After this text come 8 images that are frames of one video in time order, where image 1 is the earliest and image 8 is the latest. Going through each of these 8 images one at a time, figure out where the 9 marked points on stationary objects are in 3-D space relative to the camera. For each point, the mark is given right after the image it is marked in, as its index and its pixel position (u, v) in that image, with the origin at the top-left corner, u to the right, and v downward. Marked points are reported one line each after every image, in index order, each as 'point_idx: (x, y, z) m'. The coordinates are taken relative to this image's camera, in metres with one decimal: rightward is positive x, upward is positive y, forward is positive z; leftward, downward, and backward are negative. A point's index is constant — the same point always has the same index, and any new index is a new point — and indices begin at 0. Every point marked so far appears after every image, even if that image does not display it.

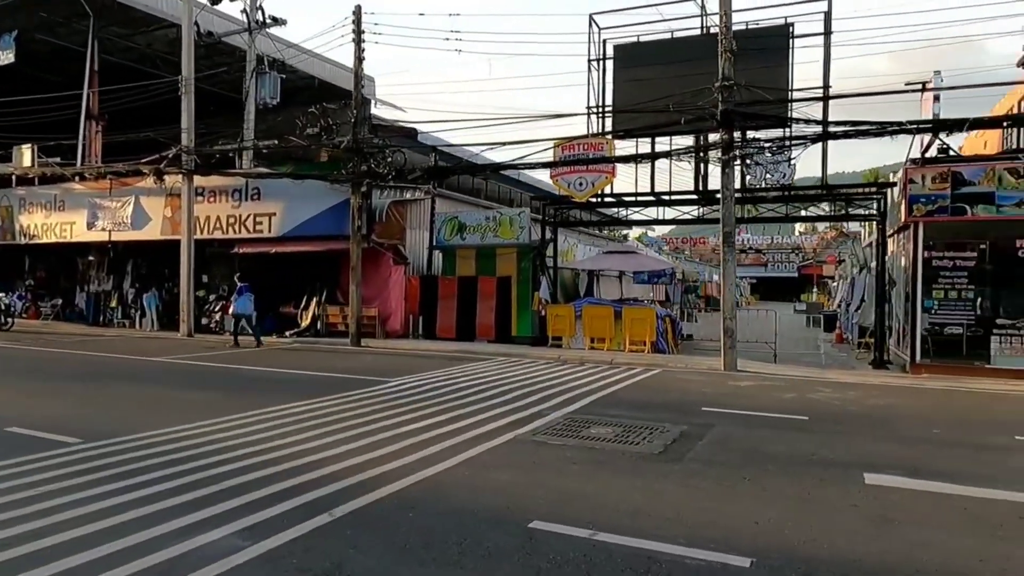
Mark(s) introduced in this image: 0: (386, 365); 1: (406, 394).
0: (-3.1, -1.9, +16.2) m
1: (-1.8, -1.8, +11.7) m
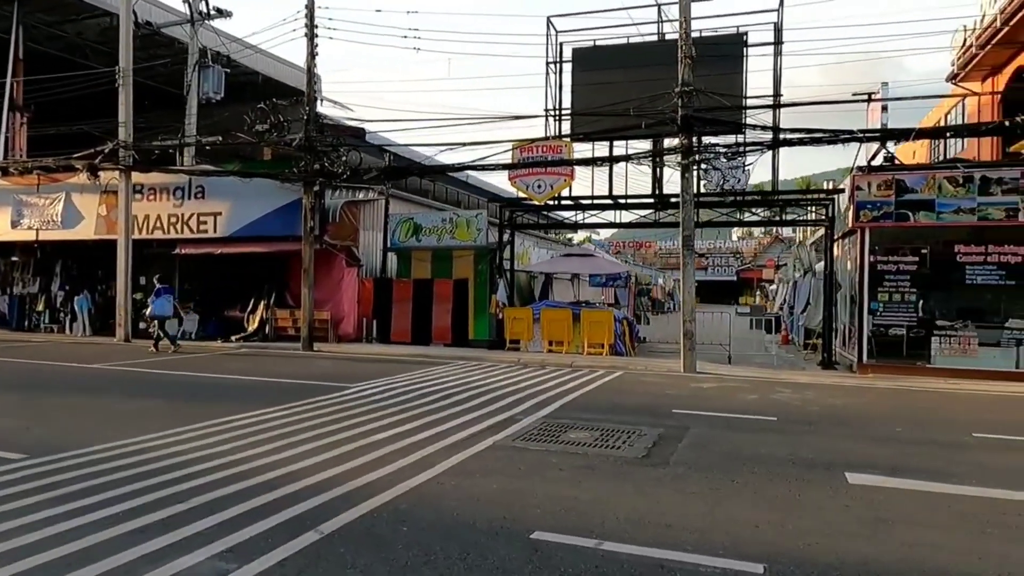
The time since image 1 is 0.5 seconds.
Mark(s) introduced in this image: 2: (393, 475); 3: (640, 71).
0: (-4.0, -1.9, +15.7) m
1: (-2.4, -1.9, +11.3) m
2: (-1.2, -1.8, +6.5) m
3: (+3.5, +6.0, +18.4) m
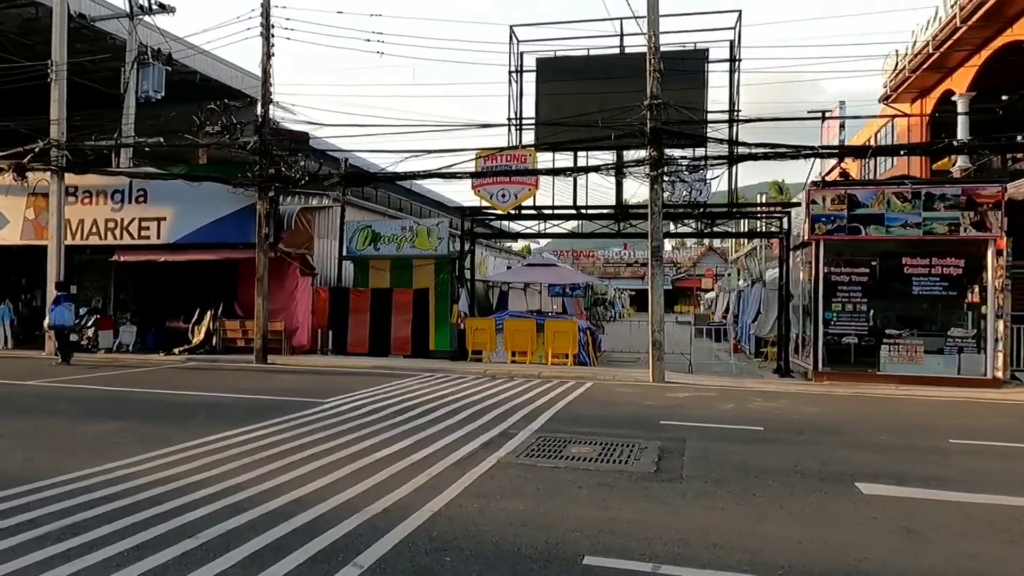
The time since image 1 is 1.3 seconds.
0: (-4.7, -2.2, +15.0) m
1: (-2.6, -2.0, +10.8) m
2: (-1.0, -2.0, +6.2) m
3: (+2.5, +5.8, +18.5) m
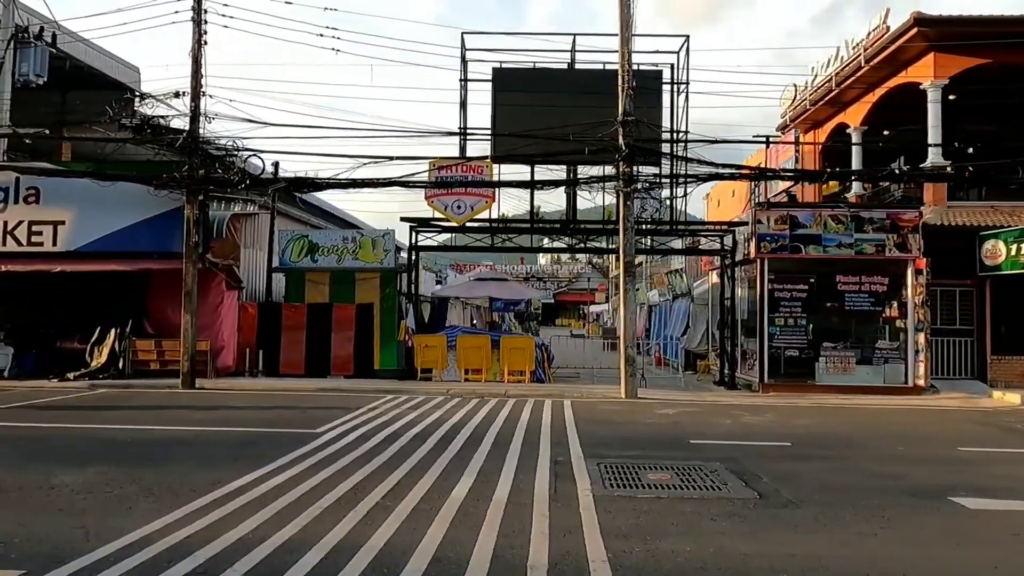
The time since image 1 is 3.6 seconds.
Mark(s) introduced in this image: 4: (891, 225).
0: (-5.0, -2.5, +13.4) m
1: (-2.2, -2.3, +9.7) m
2: (+0.3, -2.1, +5.5) m
3: (+1.4, +5.3, +18.4) m
4: (+10.5, +1.7, +18.4) m
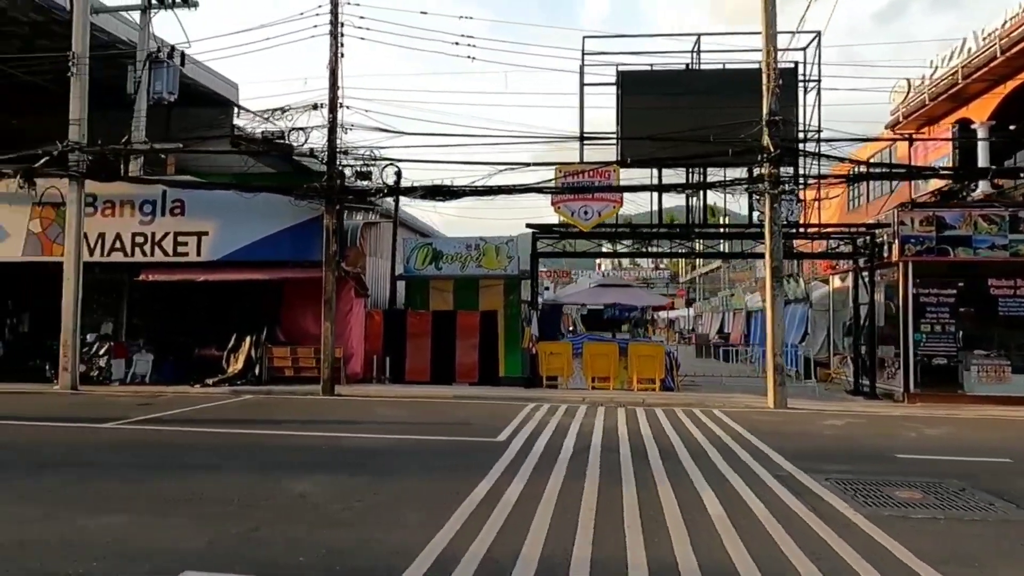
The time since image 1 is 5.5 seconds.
0: (-1.9, -2.6, +13.4) m
1: (+0.6, -2.4, +9.5) m
2: (+2.8, -2.2, +5.1) m
3: (+4.8, +5.2, +18.0) m
4: (+14.0, +1.6, +17.2) m
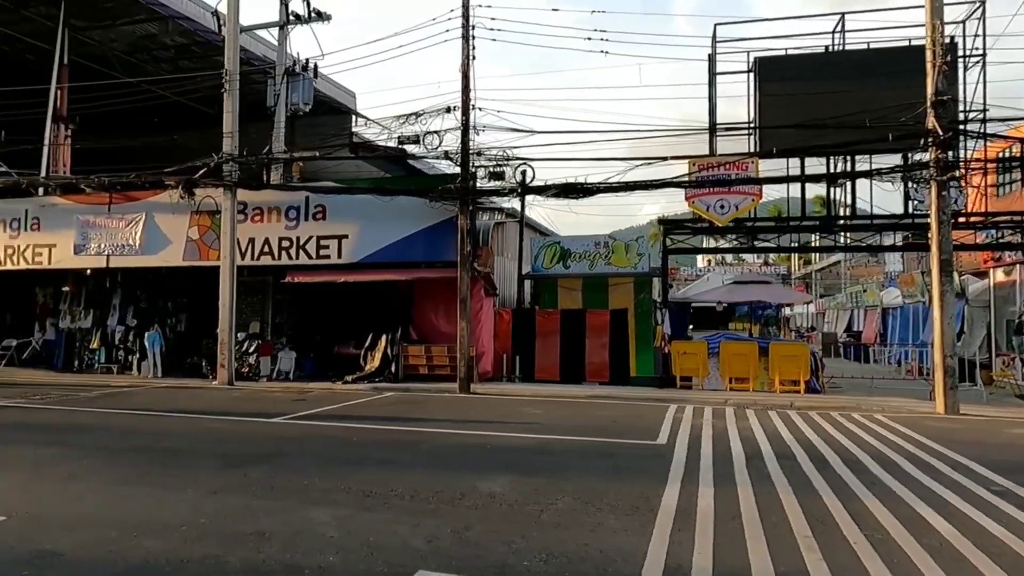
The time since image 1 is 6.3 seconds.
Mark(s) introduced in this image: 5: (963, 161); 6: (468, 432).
0: (+1.0, -2.6, +13.3) m
1: (+3.0, -2.4, +9.1) m
2: (+4.5, -2.1, +4.4) m
3: (+8.2, +5.3, +16.9) m
4: (+17.2, +1.8, +14.8) m
5: (+9.3, +2.6, +13.7) m
6: (-0.7, -2.4, +11.2) m
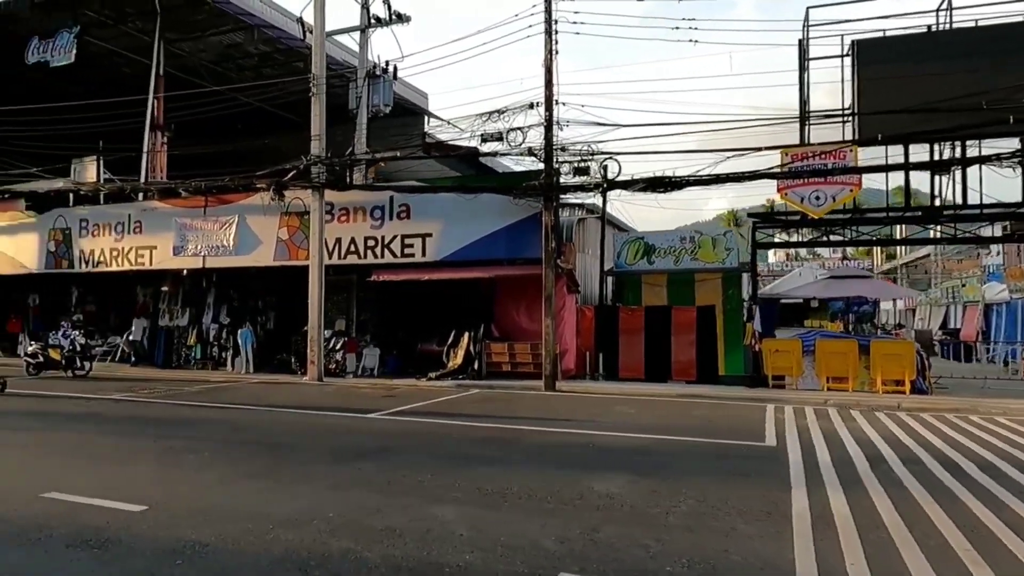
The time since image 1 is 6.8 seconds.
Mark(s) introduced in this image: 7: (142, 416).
0: (+2.9, -2.5, +13.0) m
1: (+4.4, -2.3, +8.6) m
2: (+5.5, -2.1, +3.8) m
3: (+10.3, +5.4, +15.8) m
4: (+19.1, +2.0, +12.9) m
5: (+11.1, +2.8, +12.6) m
6: (+0.9, -2.4, +11.0) m
7: (-6.6, -2.3, +11.8) m
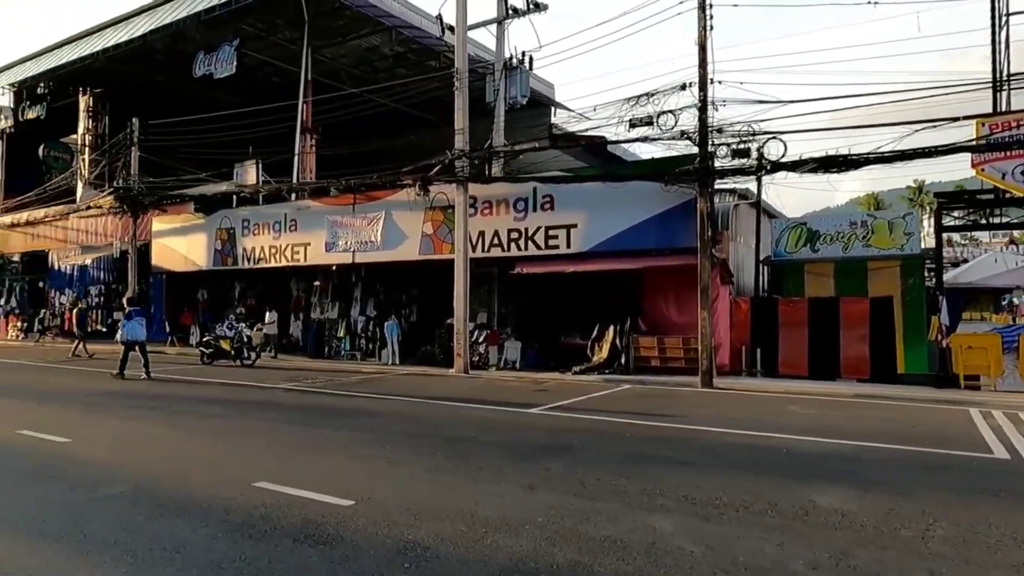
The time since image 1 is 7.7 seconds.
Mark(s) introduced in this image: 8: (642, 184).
0: (+5.9, -2.4, +11.8) m
1: (+6.6, -2.1, +7.2) m
2: (+6.9, -2.0, +2.3) m
3: (+13.6, +5.7, +13.2) m
4: (+21.8, +2.3, +8.9) m
5: (+13.9, +3.0, +10.0) m
6: (+3.6, -2.2, +10.2) m
7: (-3.6, -2.2, +12.2) m
8: (+3.3, +2.7, +17.5) m
